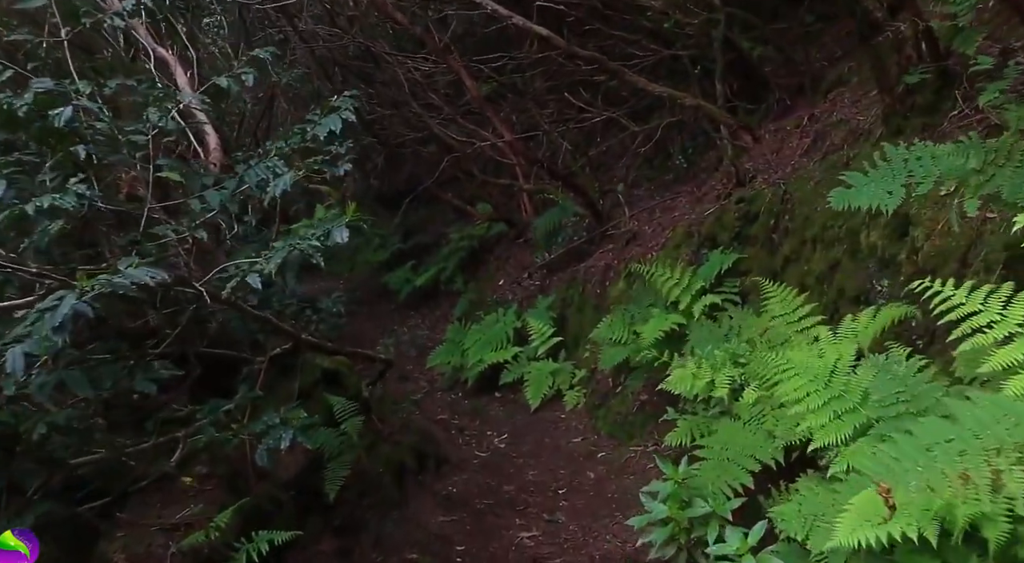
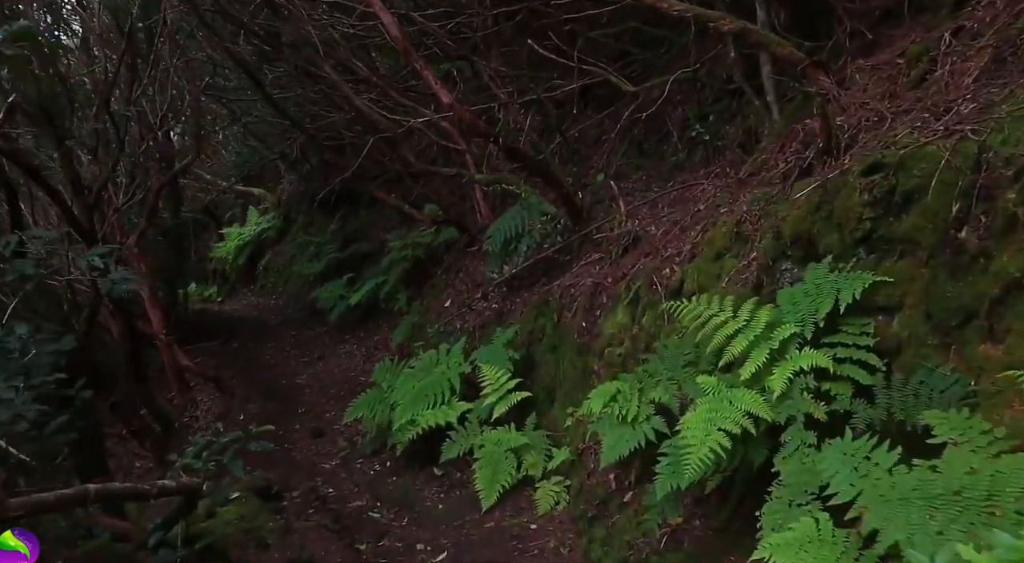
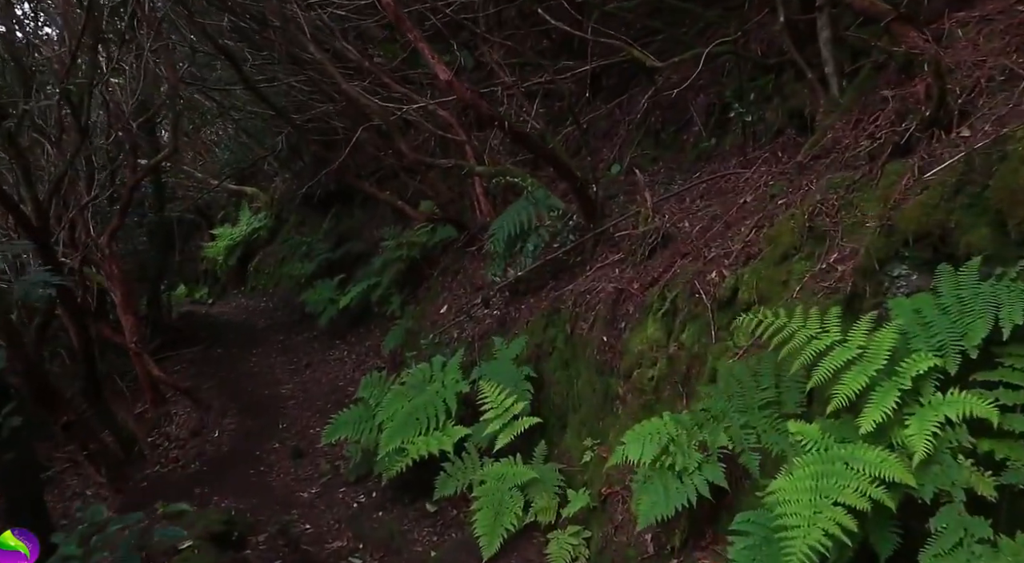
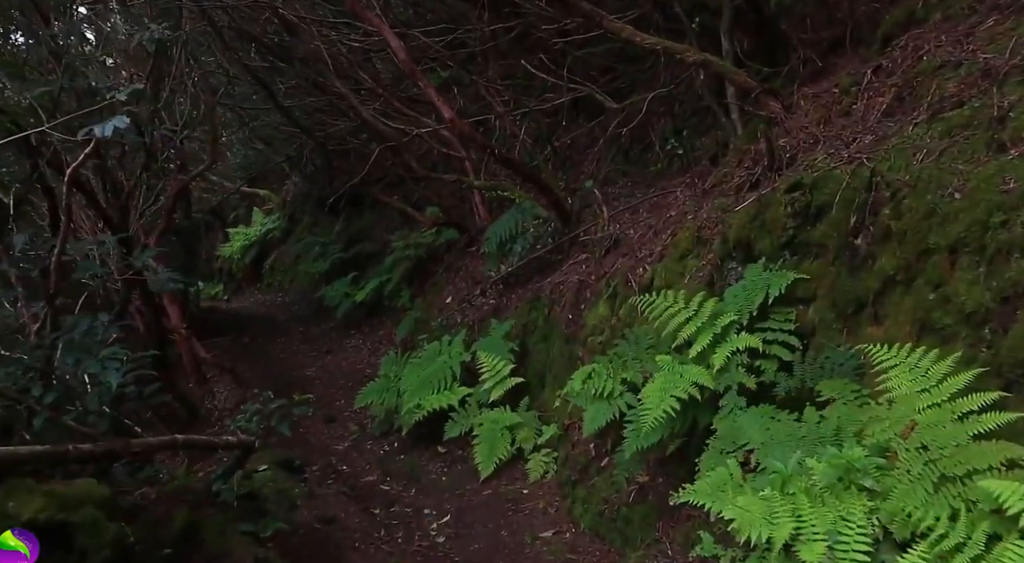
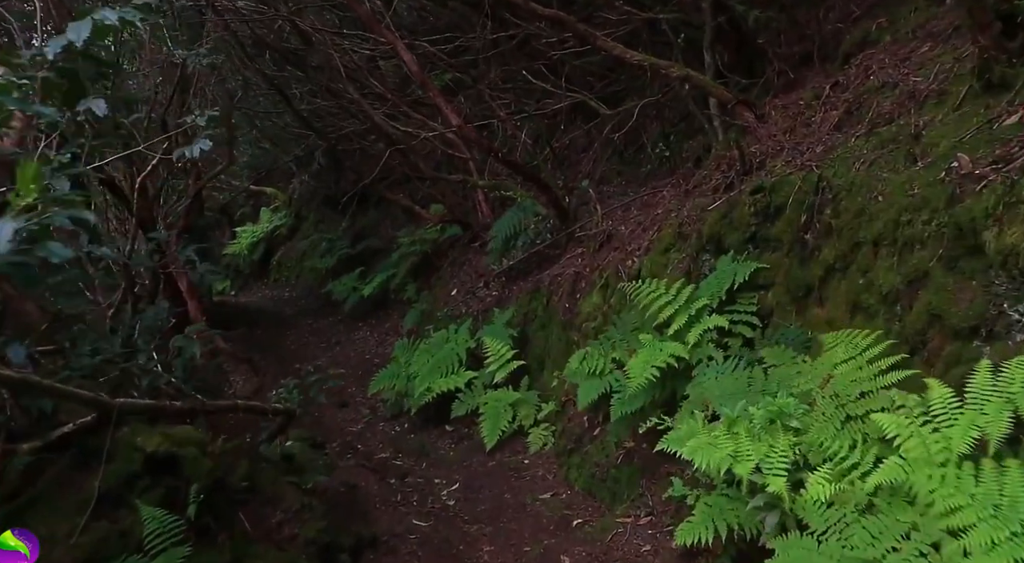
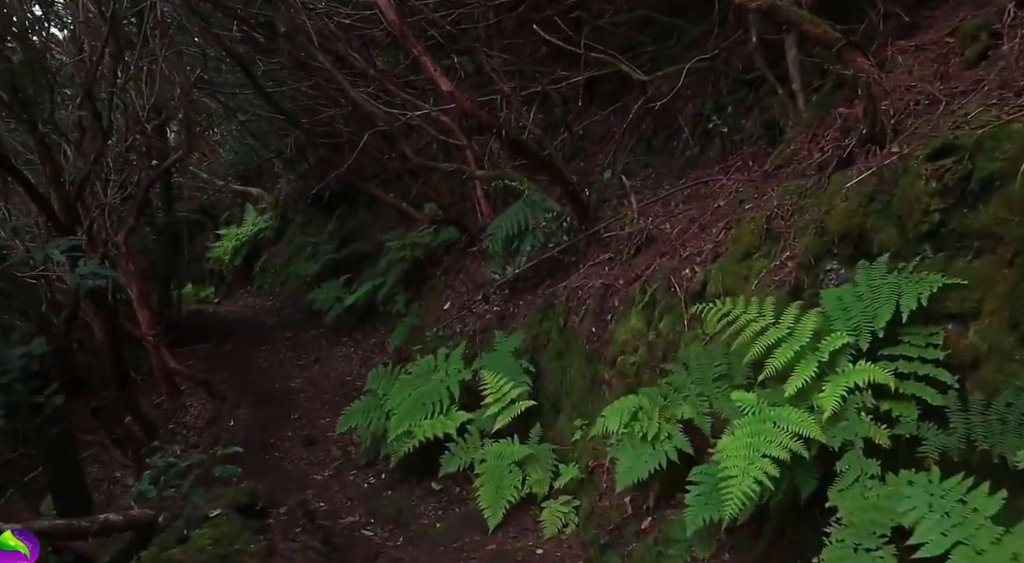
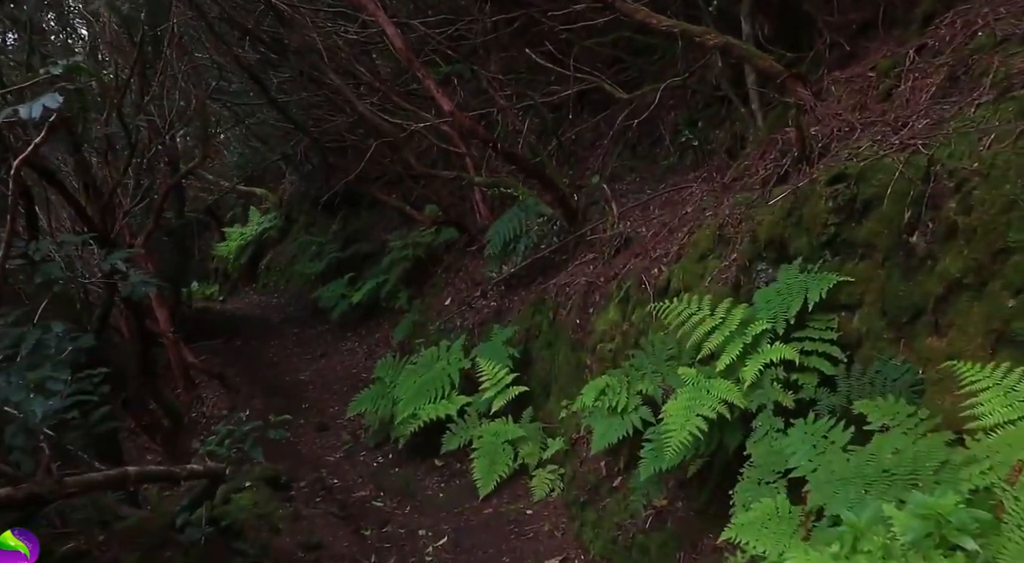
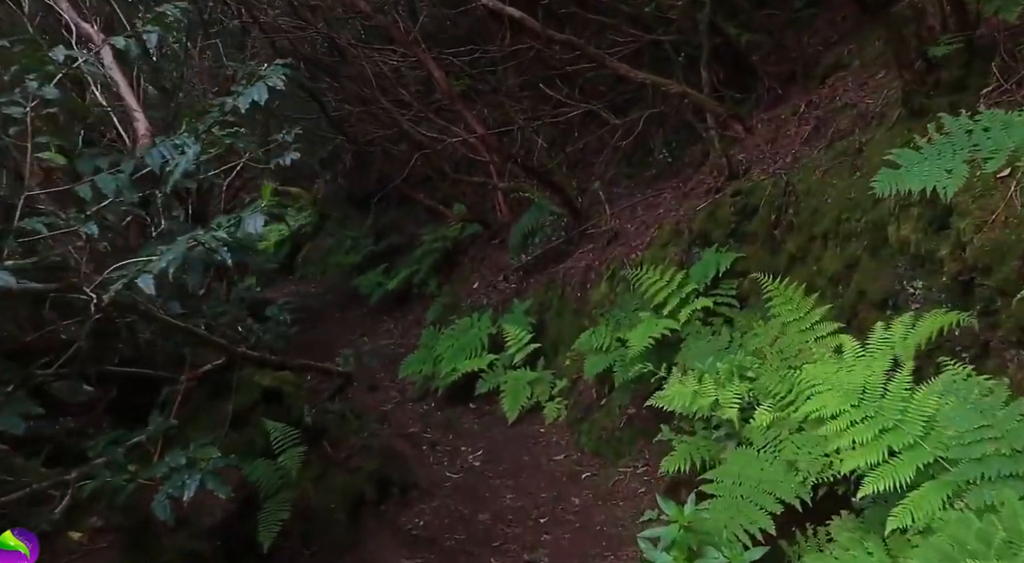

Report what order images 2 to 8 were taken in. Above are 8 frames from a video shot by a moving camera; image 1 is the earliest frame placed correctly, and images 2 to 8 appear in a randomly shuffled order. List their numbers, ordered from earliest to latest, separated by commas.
8, 5, 4, 7, 2, 6, 3
